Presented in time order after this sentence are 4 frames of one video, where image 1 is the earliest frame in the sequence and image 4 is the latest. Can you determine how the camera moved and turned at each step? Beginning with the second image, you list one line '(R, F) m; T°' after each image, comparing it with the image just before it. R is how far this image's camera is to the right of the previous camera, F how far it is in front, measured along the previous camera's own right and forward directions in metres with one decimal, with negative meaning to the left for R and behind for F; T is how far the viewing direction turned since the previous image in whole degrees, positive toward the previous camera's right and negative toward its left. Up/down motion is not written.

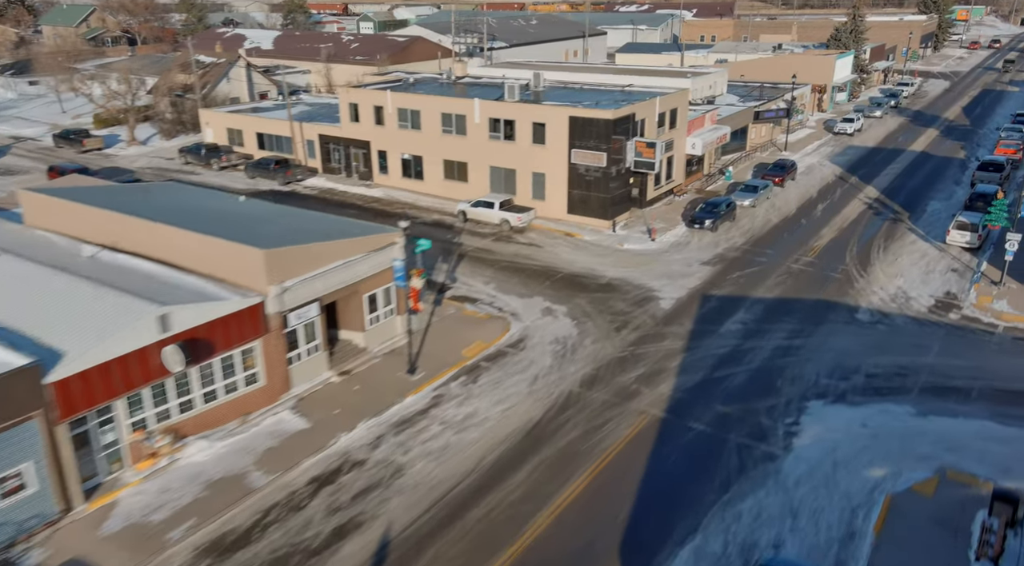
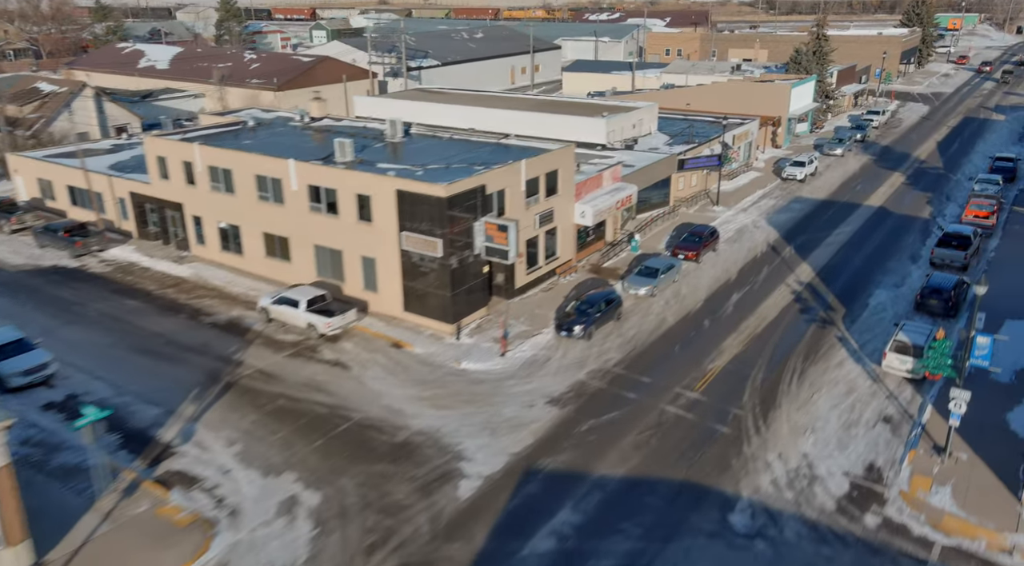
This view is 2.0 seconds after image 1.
(+6.3, +8.4) m; 0°
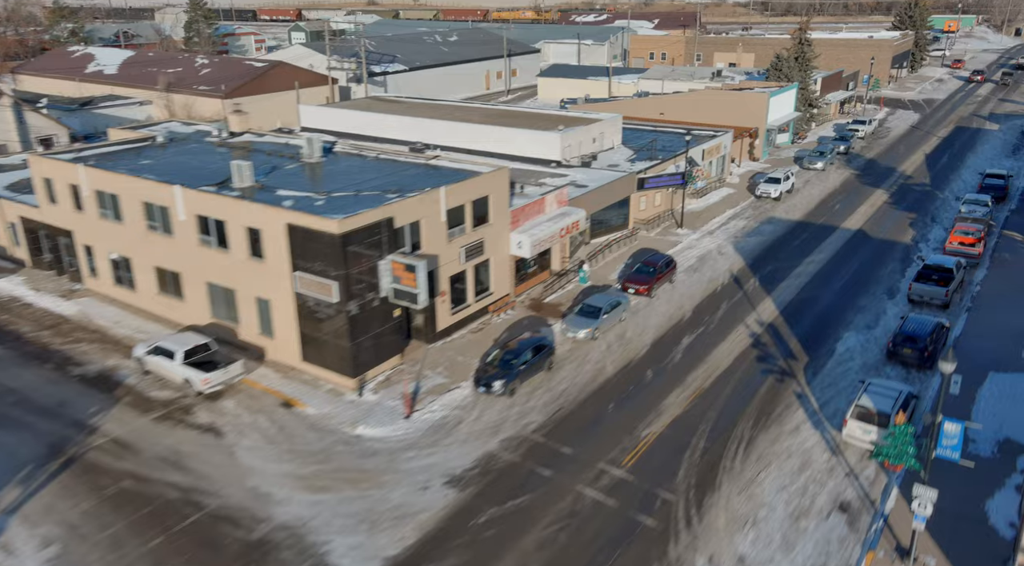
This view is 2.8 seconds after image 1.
(+2.6, +3.7) m; 0°
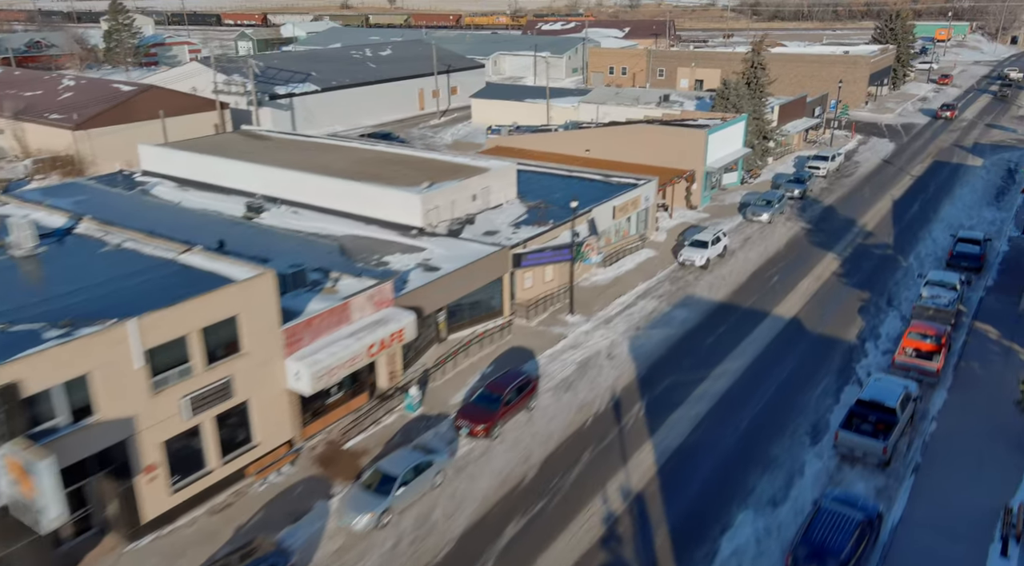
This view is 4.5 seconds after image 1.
(+6.0, +8.6) m; 0°
